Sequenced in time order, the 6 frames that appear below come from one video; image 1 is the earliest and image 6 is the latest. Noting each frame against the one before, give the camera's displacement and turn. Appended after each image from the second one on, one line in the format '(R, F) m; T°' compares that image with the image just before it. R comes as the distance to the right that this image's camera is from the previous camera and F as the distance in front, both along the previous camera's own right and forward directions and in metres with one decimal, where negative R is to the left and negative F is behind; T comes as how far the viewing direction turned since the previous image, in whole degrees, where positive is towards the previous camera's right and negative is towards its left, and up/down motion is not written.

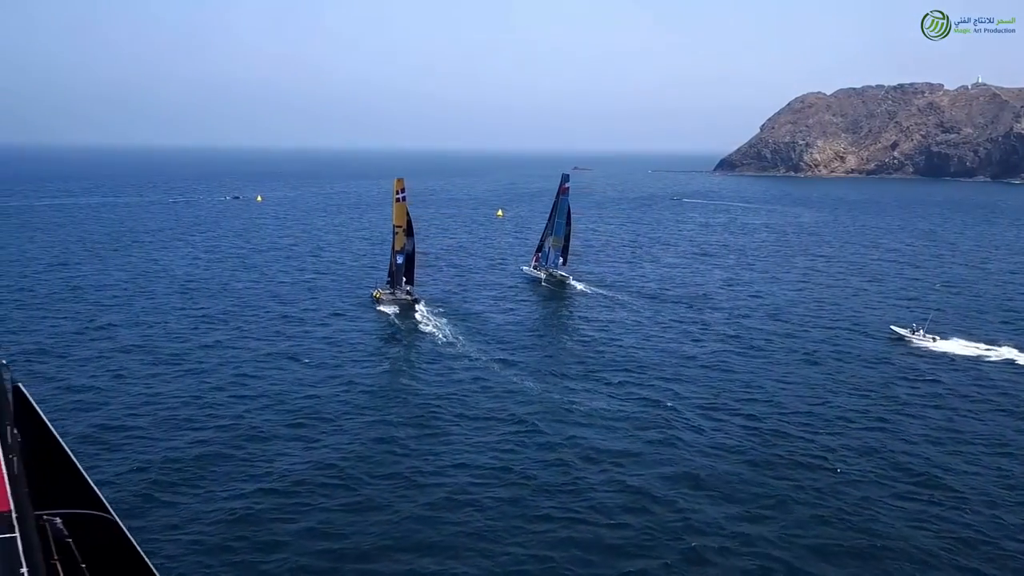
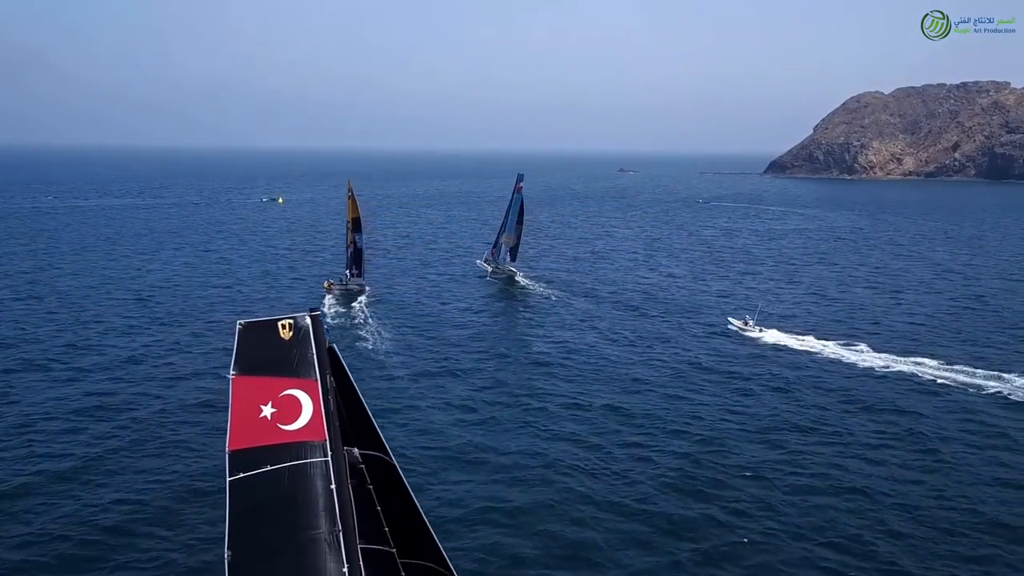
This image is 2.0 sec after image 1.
(+8.1, +5.3) m; -4°
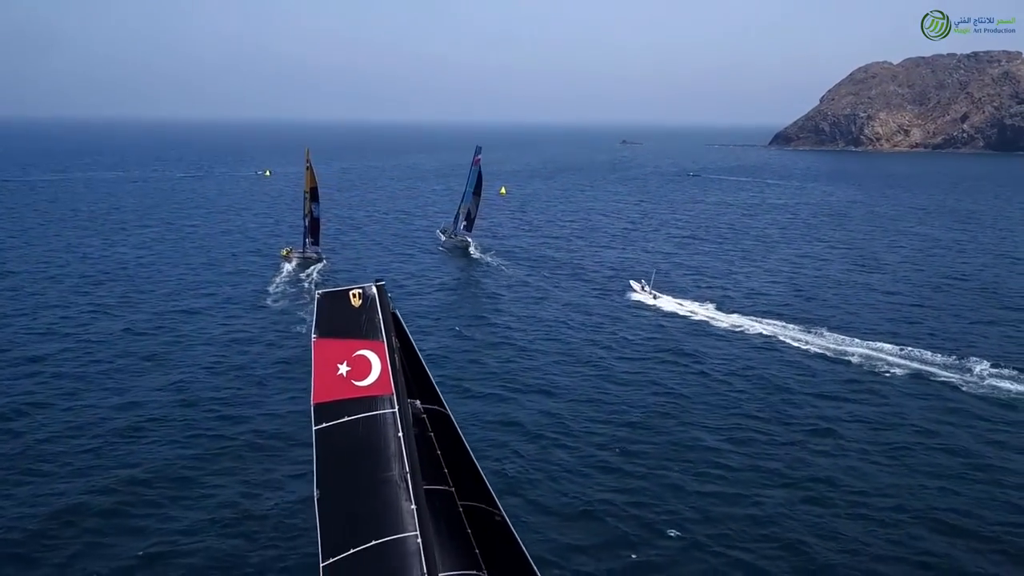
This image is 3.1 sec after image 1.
(+3.7, +2.2) m; -1°
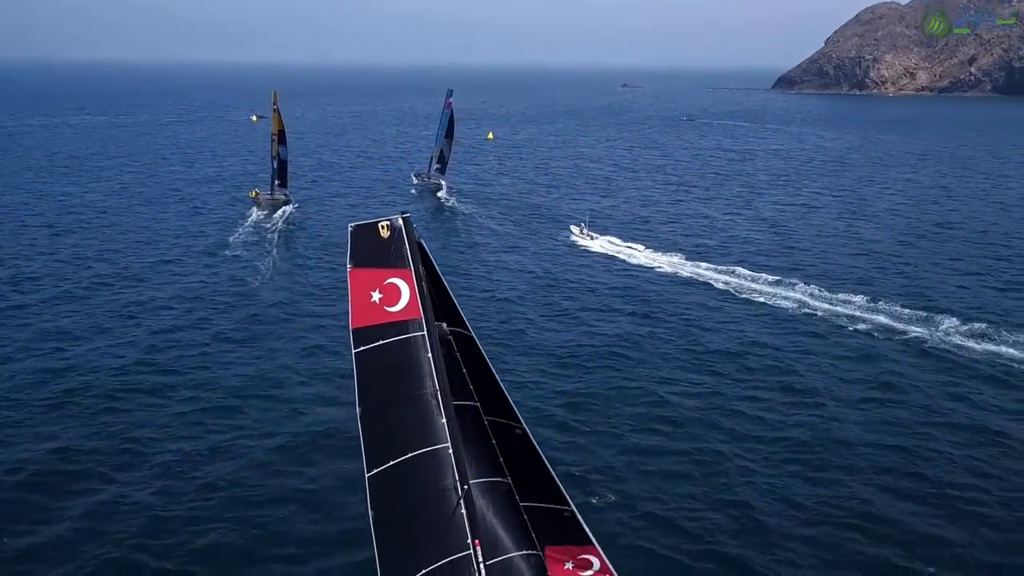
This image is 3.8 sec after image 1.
(+2.2, +1.6) m; 0°
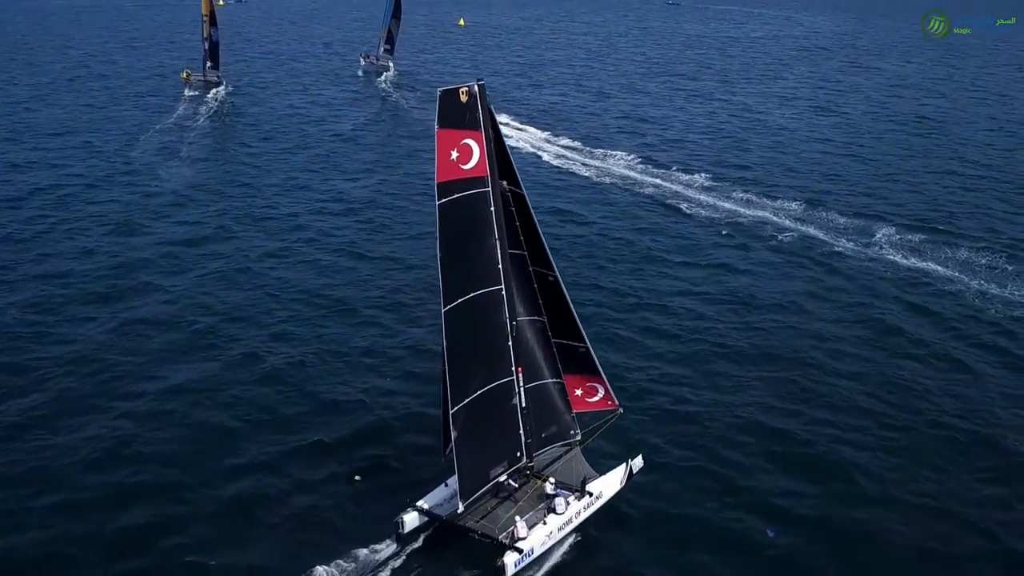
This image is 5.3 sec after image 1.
(+3.7, +2.6) m; 0°
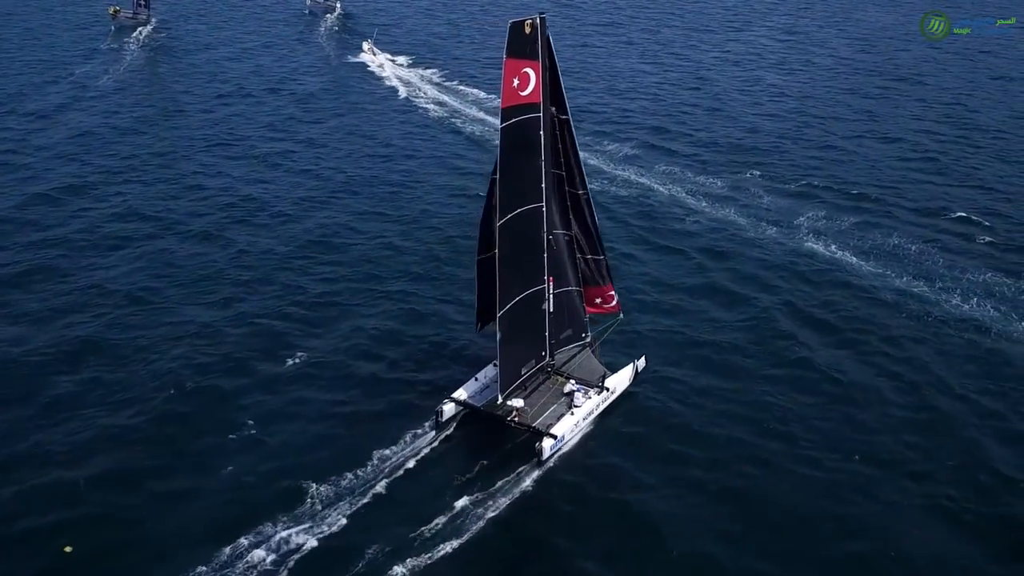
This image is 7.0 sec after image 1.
(+3.7, +2.7) m; 0°
